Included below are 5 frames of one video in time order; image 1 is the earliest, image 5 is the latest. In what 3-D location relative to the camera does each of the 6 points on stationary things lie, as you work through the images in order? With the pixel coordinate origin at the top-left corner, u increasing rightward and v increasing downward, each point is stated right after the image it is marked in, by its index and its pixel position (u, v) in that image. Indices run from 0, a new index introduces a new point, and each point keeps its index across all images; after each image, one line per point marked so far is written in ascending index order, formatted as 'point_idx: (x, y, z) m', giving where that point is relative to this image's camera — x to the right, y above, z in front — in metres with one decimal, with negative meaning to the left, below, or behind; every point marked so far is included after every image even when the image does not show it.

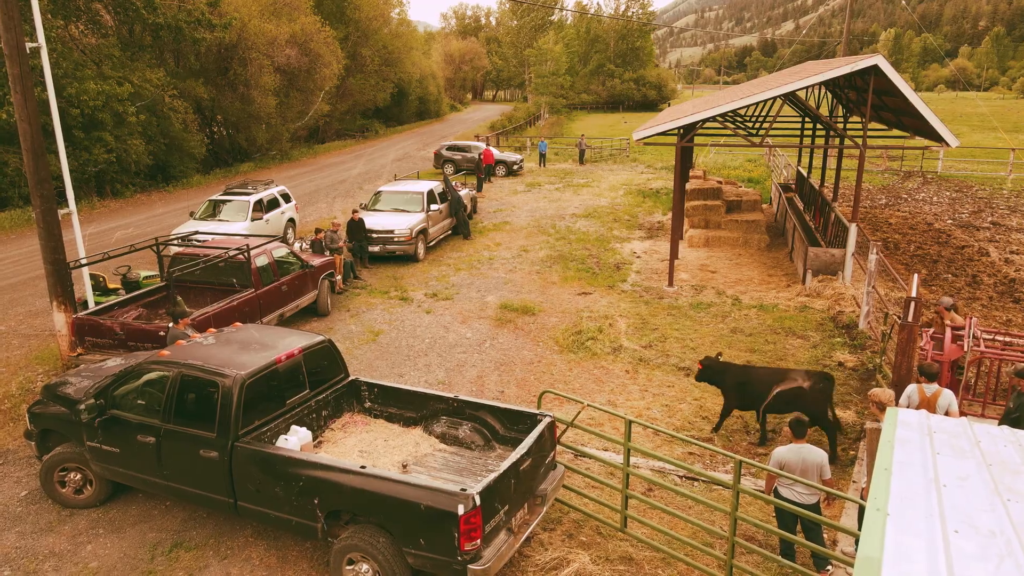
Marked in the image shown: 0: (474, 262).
0: (-0.8, +0.5, +15.0) m
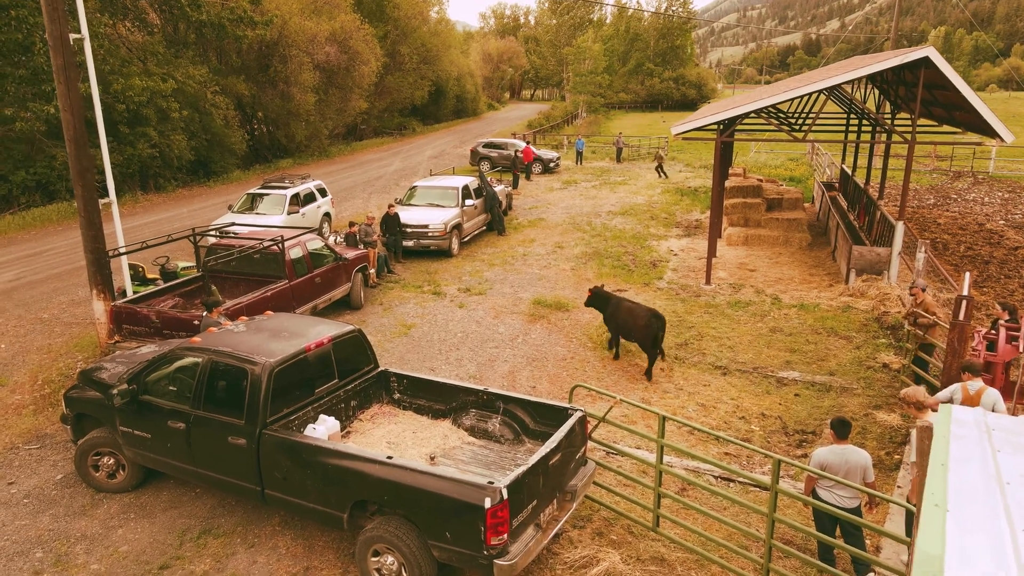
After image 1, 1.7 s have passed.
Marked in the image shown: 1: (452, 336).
0: (-0.1, +0.6, +14.9) m
1: (-0.9, -0.7, +10.8) m
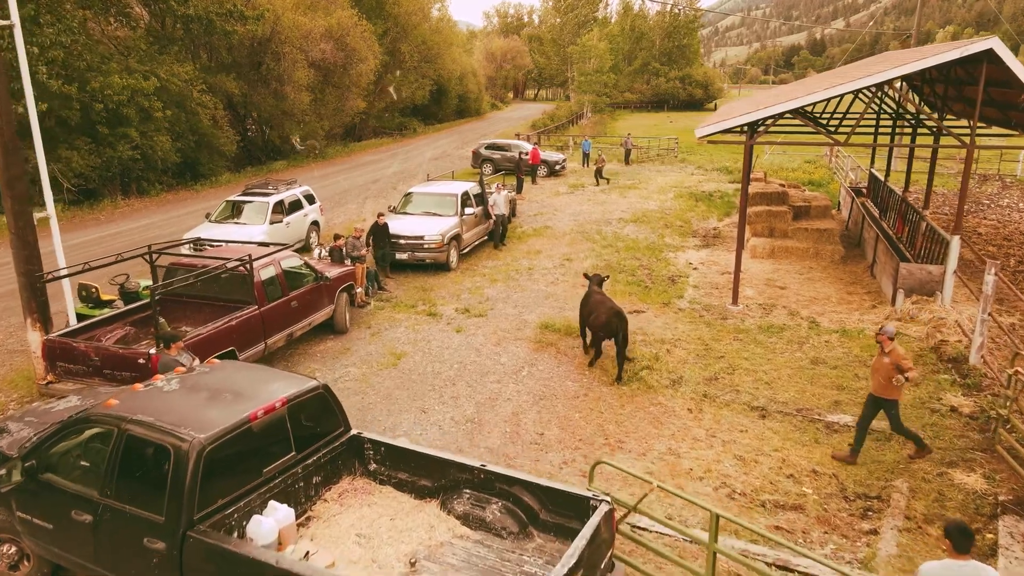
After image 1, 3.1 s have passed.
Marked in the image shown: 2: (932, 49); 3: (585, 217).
0: (0.0, +0.3, +13.6) m
1: (-0.8, -1.0, +9.4) m
2: (+6.4, +3.7, +11.3) m
3: (+1.9, +1.8, +18.8) m
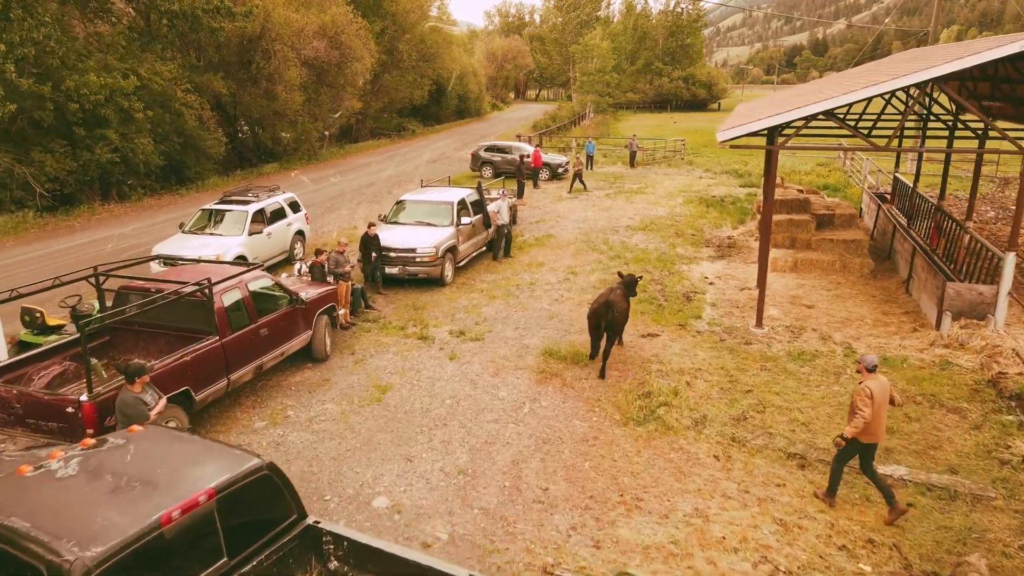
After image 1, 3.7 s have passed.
0: (0.0, 0.0, +12.5) m
1: (-0.8, -1.3, +8.3) m
2: (+6.4, +3.4, +10.1) m
3: (+1.9, +1.5, +17.7) m
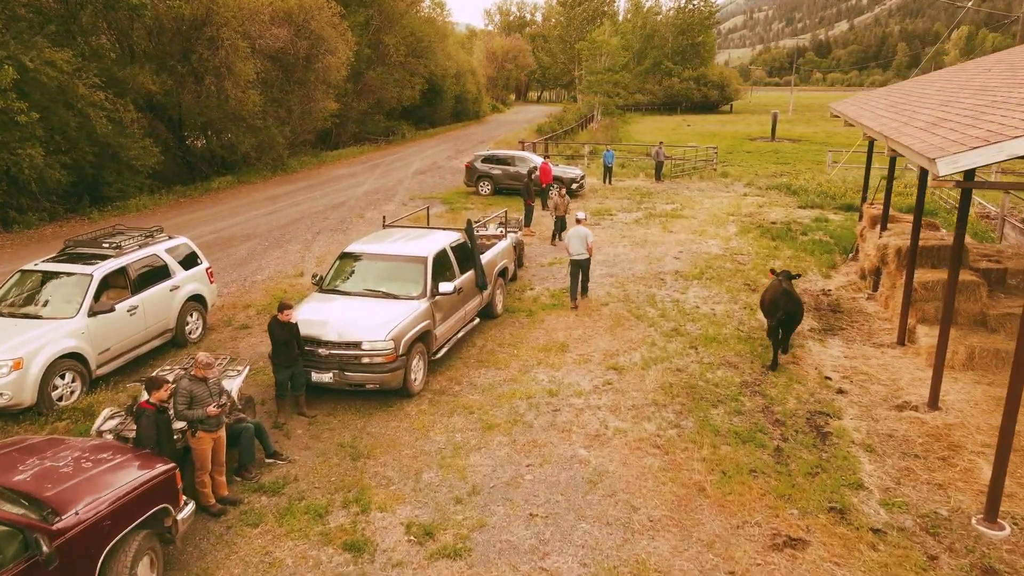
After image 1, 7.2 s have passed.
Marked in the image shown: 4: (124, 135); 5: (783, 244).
0: (+0.1, -1.2, +7.6) m
1: (-0.7, -2.5, +3.4) m
2: (+6.5, +2.2, +5.3) m
3: (+2.0, +0.3, +12.8) m
4: (-9.8, +3.8, +18.5) m
5: (+5.5, +0.9, +14.9) m
